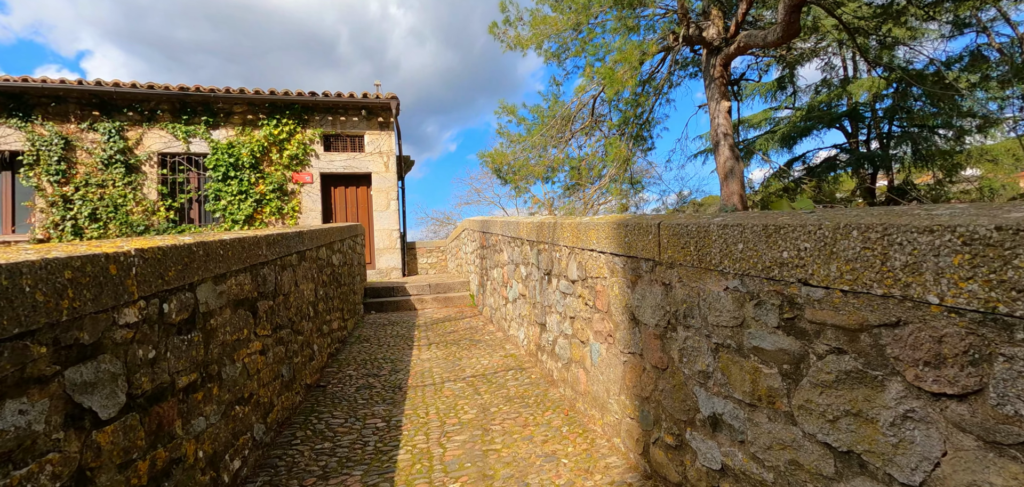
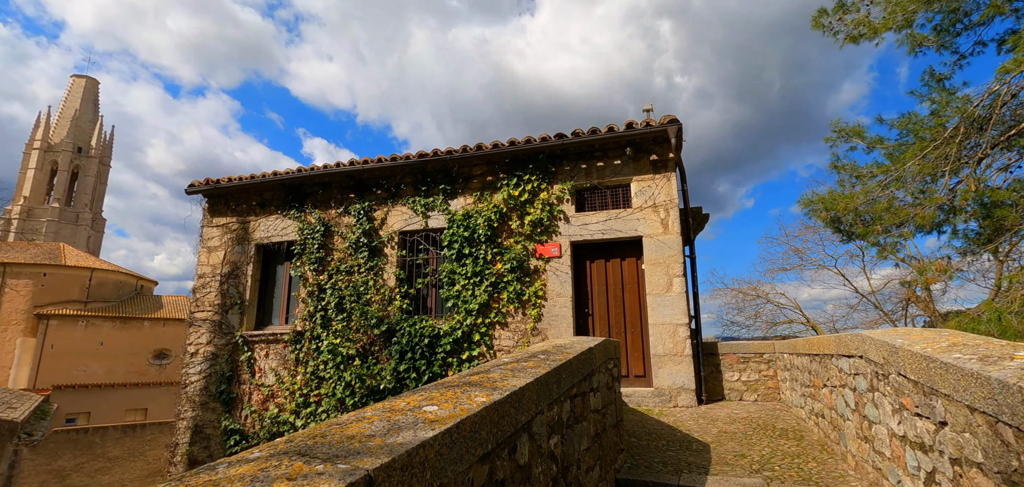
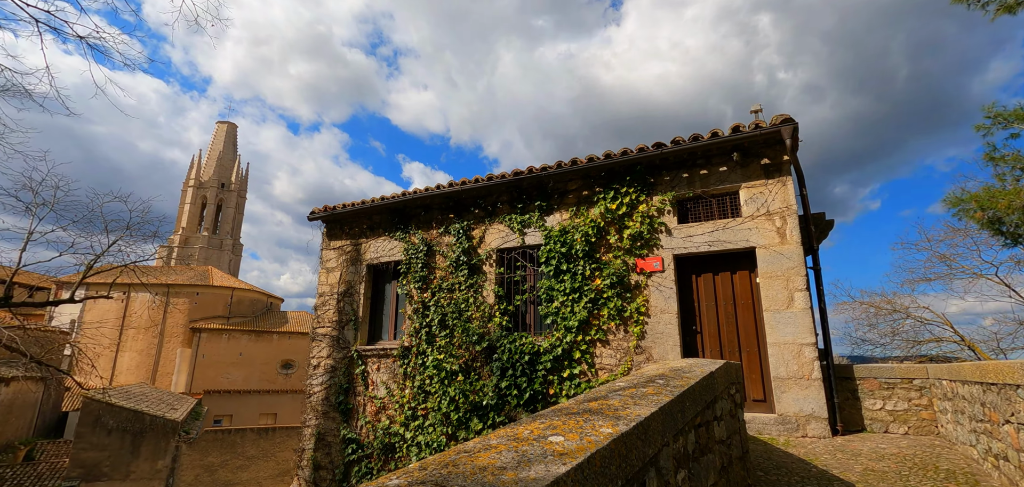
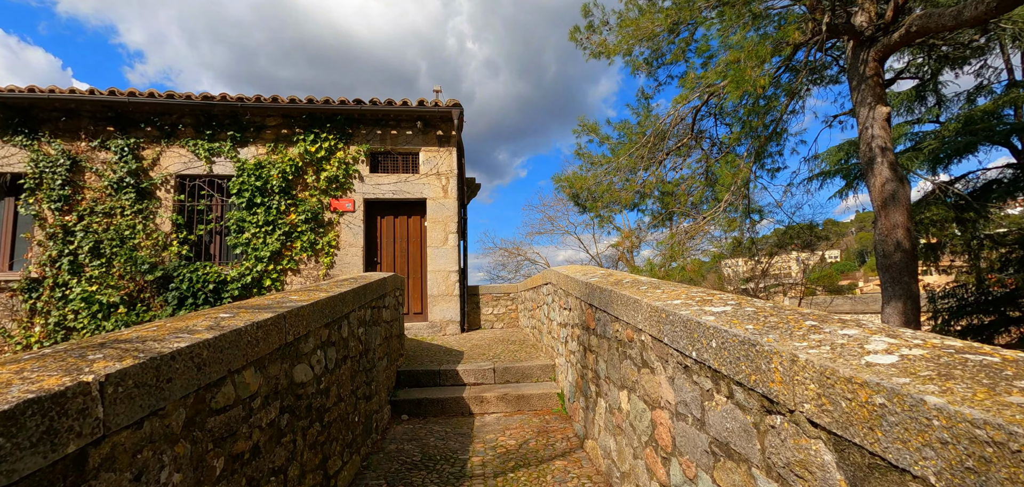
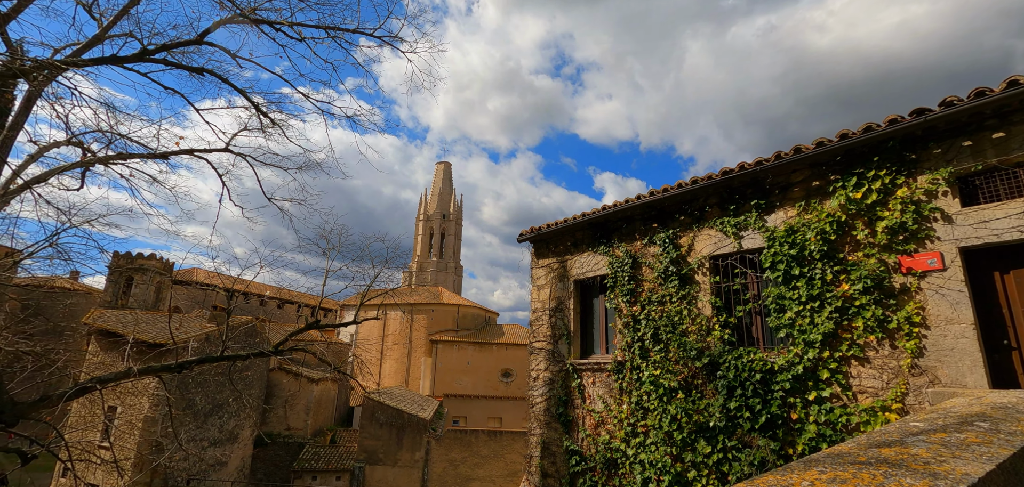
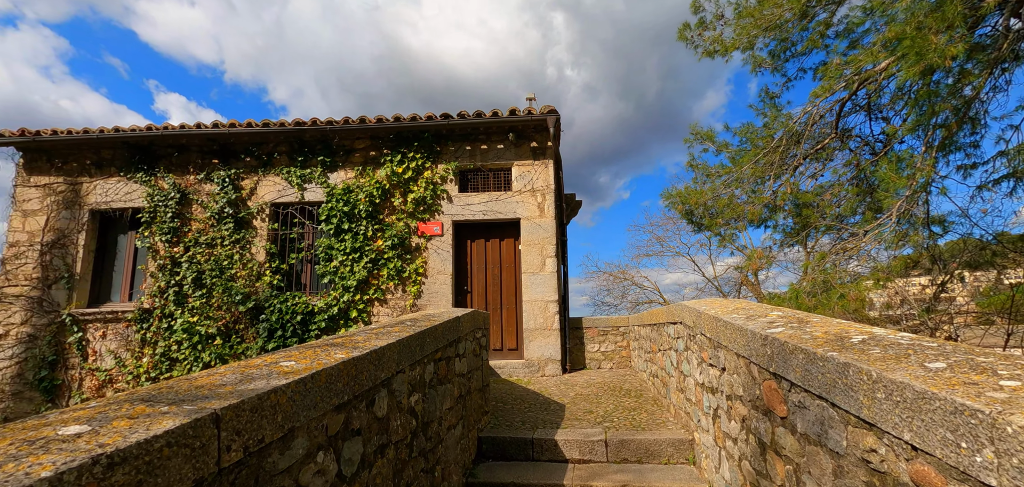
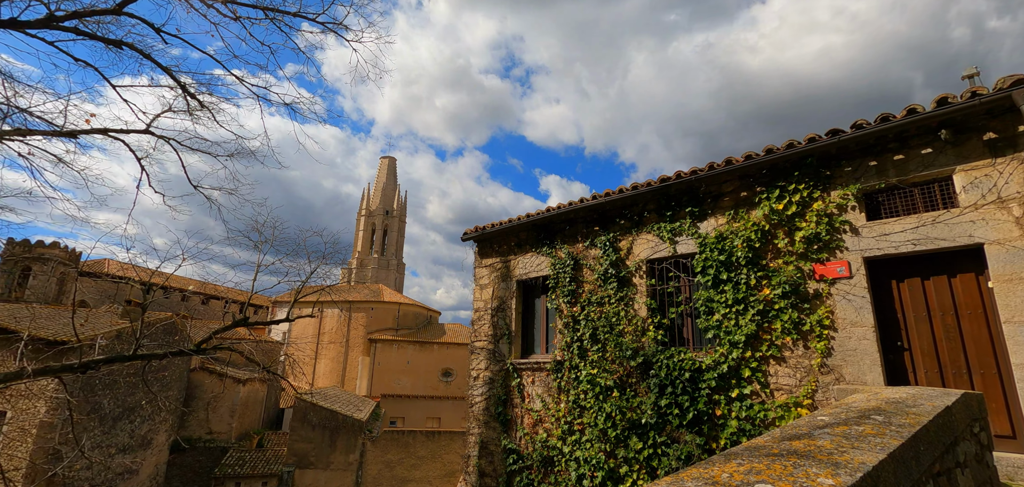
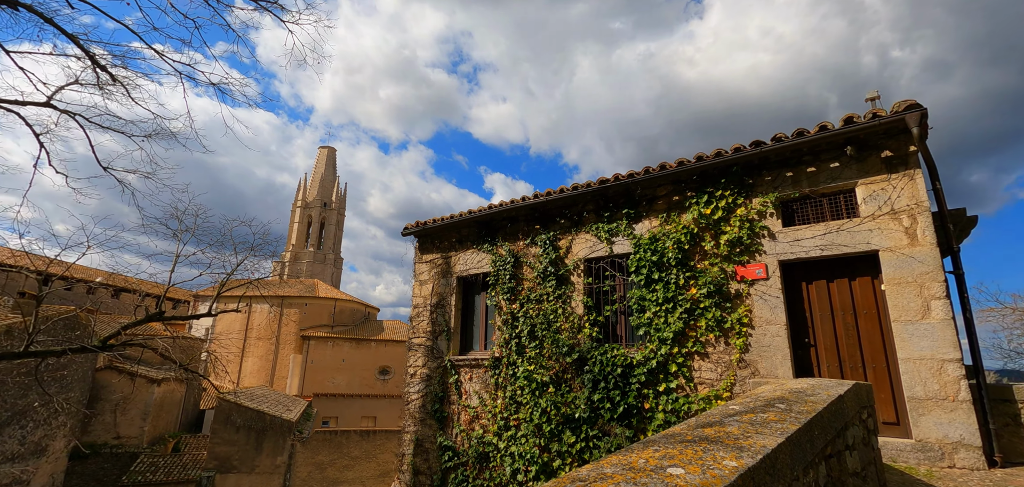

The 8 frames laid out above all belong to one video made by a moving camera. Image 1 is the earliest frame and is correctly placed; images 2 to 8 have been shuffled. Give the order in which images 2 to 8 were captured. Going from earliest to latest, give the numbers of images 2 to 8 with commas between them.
4, 6, 2, 3, 8, 7, 5
